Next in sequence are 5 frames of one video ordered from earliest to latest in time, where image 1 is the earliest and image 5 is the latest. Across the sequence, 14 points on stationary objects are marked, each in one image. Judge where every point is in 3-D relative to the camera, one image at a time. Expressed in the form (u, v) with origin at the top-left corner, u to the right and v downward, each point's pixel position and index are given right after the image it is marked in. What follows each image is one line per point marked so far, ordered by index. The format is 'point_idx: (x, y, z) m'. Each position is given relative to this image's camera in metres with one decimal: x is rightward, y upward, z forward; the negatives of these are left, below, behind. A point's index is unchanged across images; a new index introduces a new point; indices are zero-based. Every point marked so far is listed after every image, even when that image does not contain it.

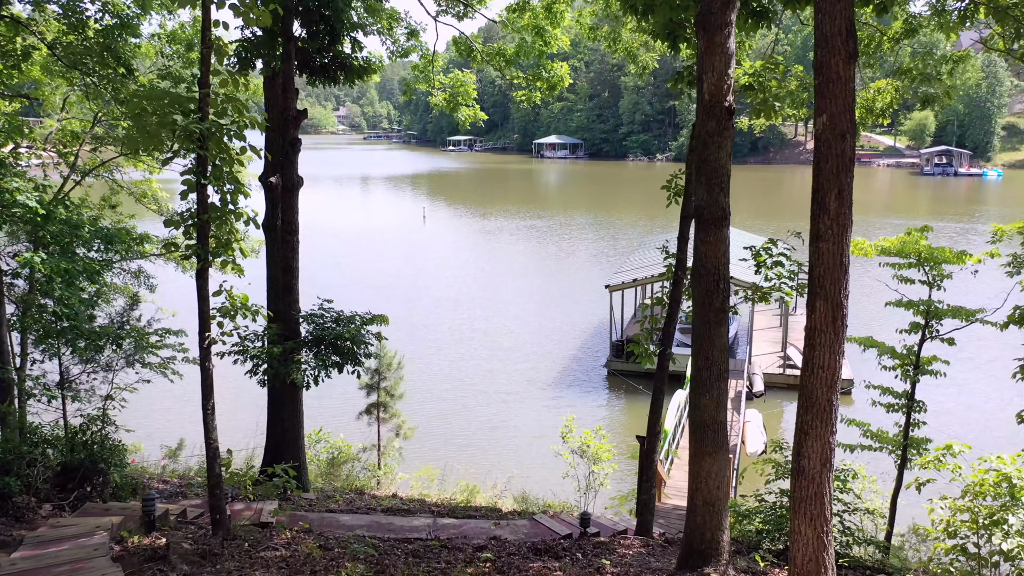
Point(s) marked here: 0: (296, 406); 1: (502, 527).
0: (-2.4, -1.3, +7.9) m
1: (-0.1, -2.1, +6.4) m
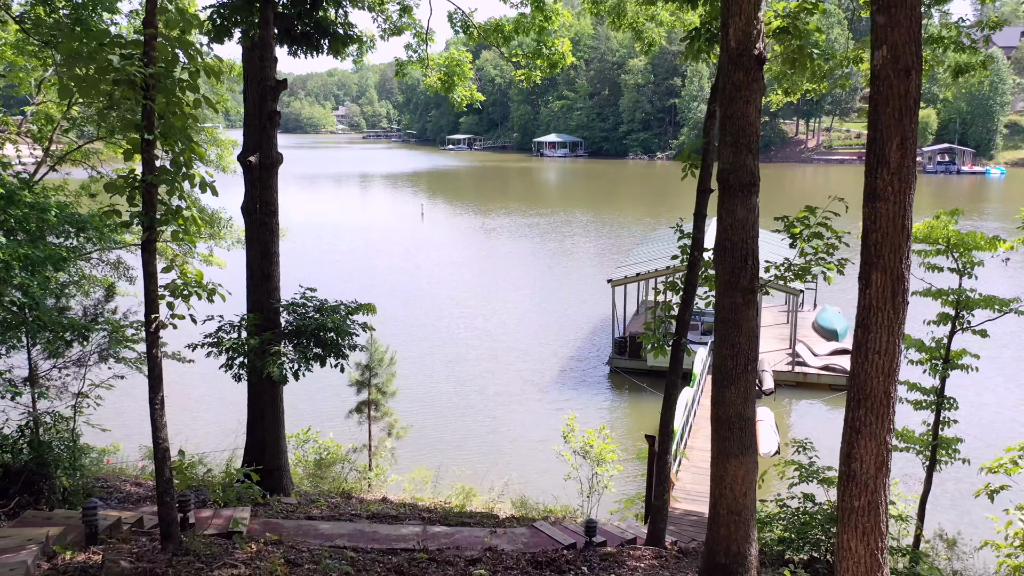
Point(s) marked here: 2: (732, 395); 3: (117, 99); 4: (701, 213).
0: (-2.4, -1.2, +7.3) m
1: (-0.1, -2.0, +5.8) m
2: (+1.3, -0.6, +4.1) m
3: (-2.0, +1.0, +3.5) m
4: (+1.4, +0.6, +5.4) m
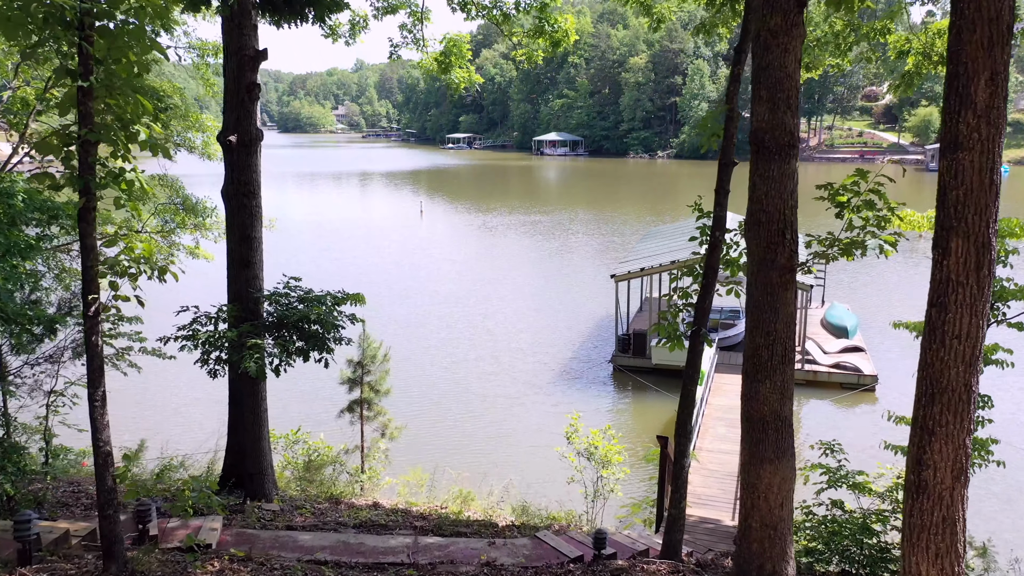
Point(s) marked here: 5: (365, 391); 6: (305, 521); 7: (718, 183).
0: (-2.4, -1.1, +6.7) m
1: (-0.1, -1.9, +5.2) m
2: (+1.3, -0.5, +3.6) m
3: (-2.0, +1.1, +3.0) m
4: (+1.4, +0.7, +4.8) m
5: (-2.0, -1.4, +9.8) m
6: (-1.8, -2.0, +6.1) m
7: (+1.4, +0.7, +4.8) m
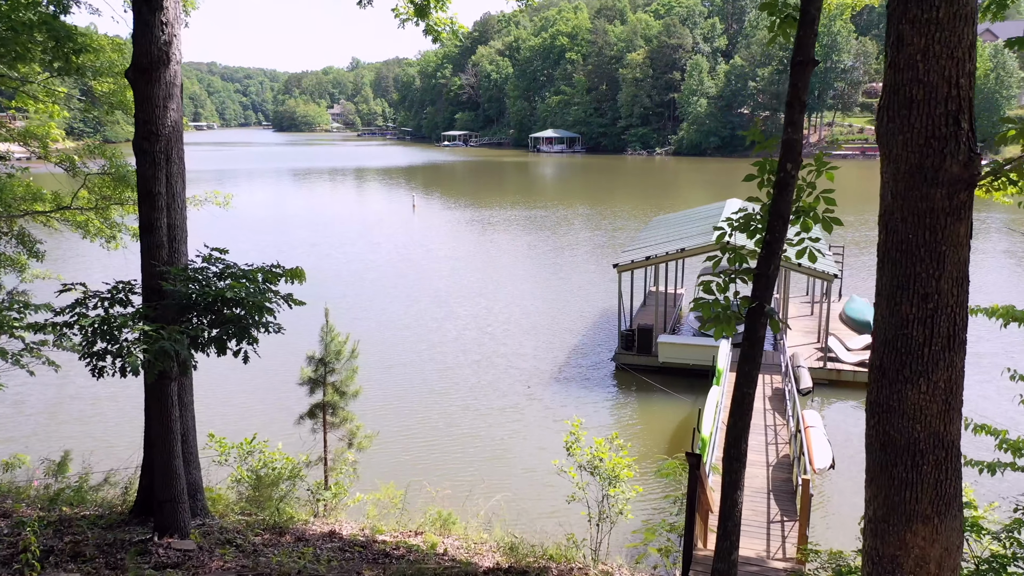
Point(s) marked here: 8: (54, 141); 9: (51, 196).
0: (-2.5, -0.9, +5.2) m
1: (-0.2, -1.7, +3.7) m
2: (+1.2, -0.3, +2.1) m
3: (-2.1, +1.3, +1.5) m
4: (+1.3, +0.9, +3.3) m
5: (-2.2, -1.2, +8.4) m
6: (-1.9, -1.8, +4.6) m
7: (+1.3, +0.9, +3.3) m
8: (-6.2, +2.0, +9.6) m
9: (-6.4, +1.3, +9.8) m
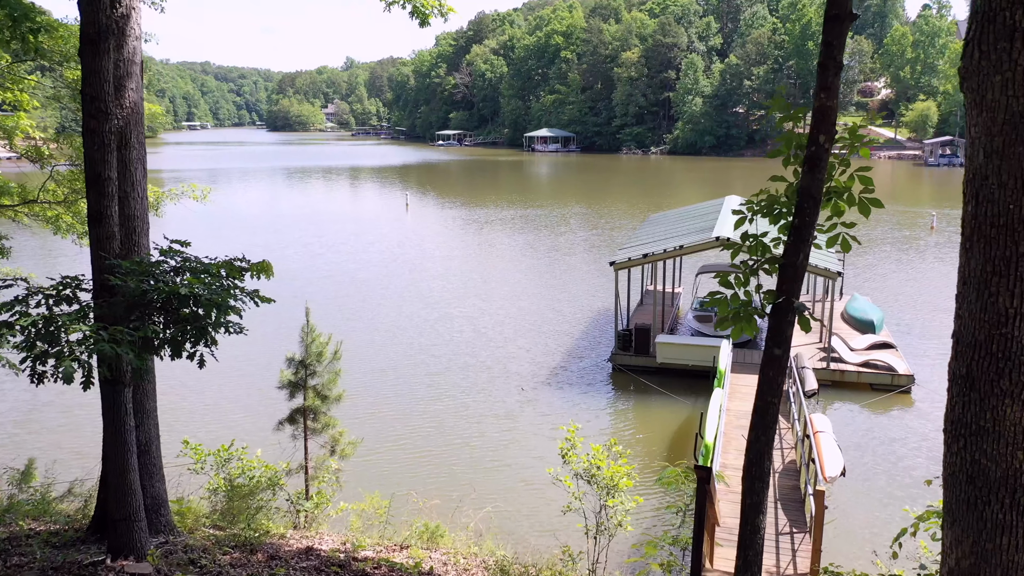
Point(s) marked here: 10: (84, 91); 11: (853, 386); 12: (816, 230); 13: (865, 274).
0: (-2.6, -0.9, +4.8) m
1: (-0.3, -1.7, +3.3) m
2: (+1.2, -0.3, +1.7) m
3: (-2.1, +1.3, +1.0) m
4: (+1.3, +0.9, +2.9) m
5: (-2.3, -1.2, +7.9) m
6: (-1.9, -1.8, +4.1) m
7: (+1.2, +0.9, +2.8) m
8: (-6.3, +2.0, +9.1) m
9: (-6.5, +1.3, +9.3) m
10: (-2.7, +1.3, +4.6) m
11: (+5.7, -1.6, +11.8) m
12: (+1.3, +0.2, +3.0) m
13: (+9.0, +0.4, +18.0) m
